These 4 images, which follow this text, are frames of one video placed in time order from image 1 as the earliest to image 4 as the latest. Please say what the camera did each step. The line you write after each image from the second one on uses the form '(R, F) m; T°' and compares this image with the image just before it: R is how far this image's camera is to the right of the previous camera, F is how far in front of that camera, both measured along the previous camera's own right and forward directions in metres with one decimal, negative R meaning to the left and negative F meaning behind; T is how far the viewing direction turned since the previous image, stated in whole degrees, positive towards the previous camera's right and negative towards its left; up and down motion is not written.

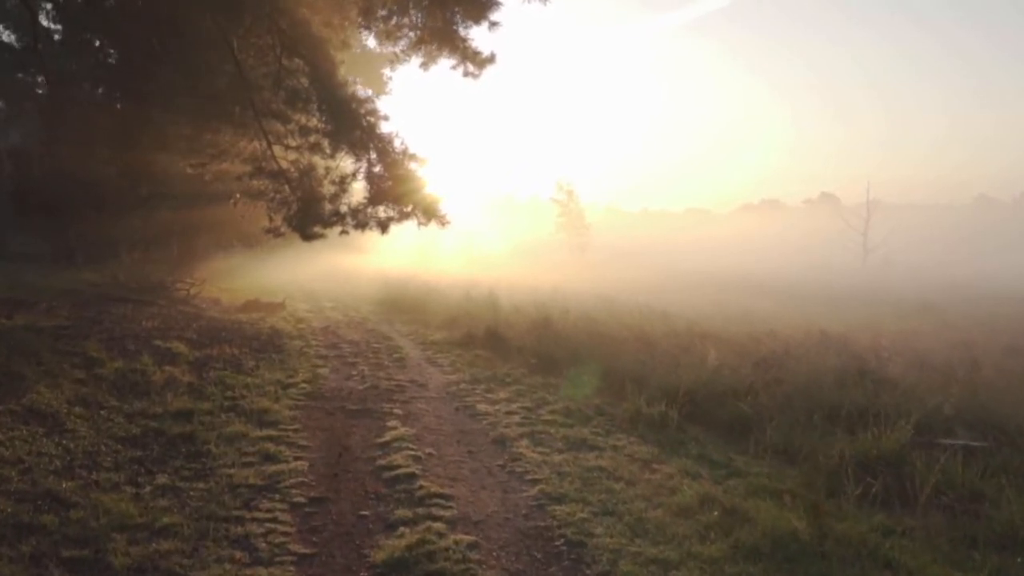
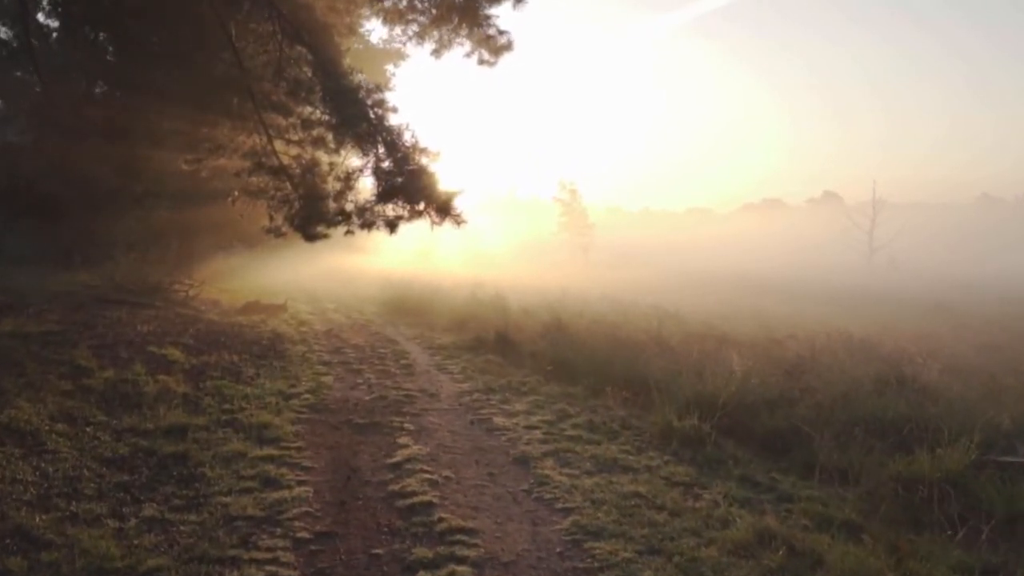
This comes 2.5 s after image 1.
(-0.2, +0.8) m; 0°
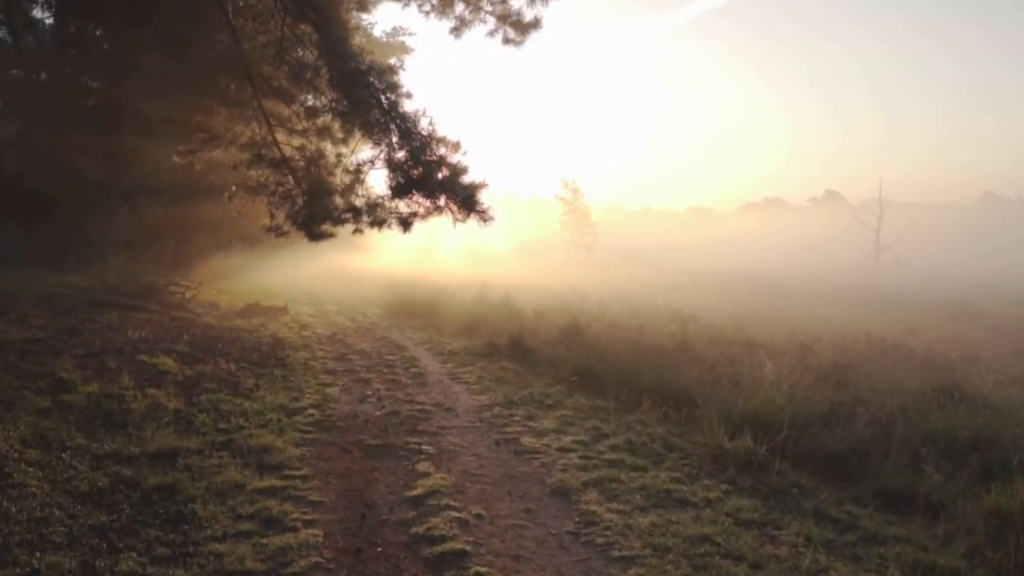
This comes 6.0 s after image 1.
(-0.3, +1.0) m; 0°
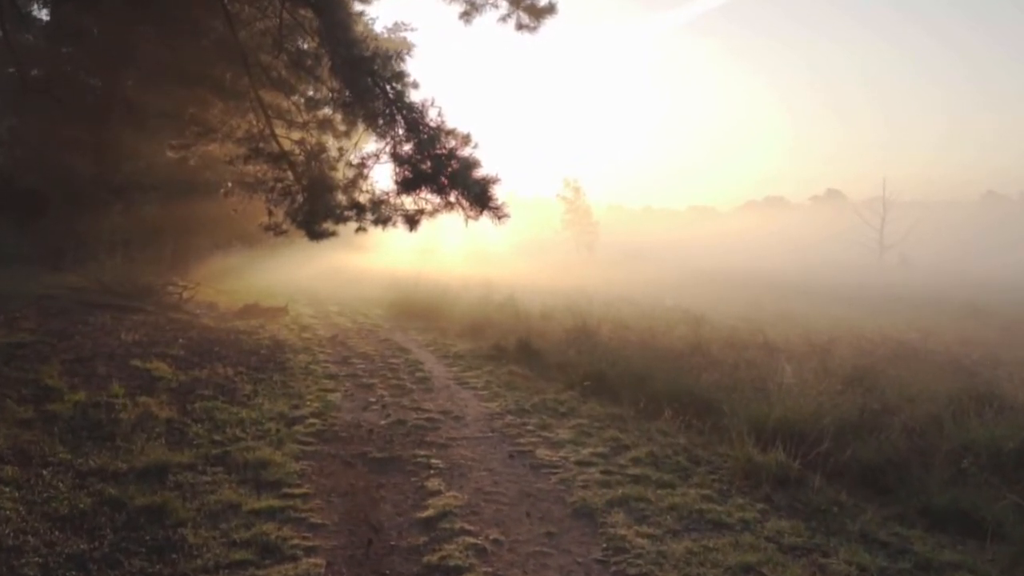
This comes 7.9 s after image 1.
(-0.2, +0.6) m; 0°
